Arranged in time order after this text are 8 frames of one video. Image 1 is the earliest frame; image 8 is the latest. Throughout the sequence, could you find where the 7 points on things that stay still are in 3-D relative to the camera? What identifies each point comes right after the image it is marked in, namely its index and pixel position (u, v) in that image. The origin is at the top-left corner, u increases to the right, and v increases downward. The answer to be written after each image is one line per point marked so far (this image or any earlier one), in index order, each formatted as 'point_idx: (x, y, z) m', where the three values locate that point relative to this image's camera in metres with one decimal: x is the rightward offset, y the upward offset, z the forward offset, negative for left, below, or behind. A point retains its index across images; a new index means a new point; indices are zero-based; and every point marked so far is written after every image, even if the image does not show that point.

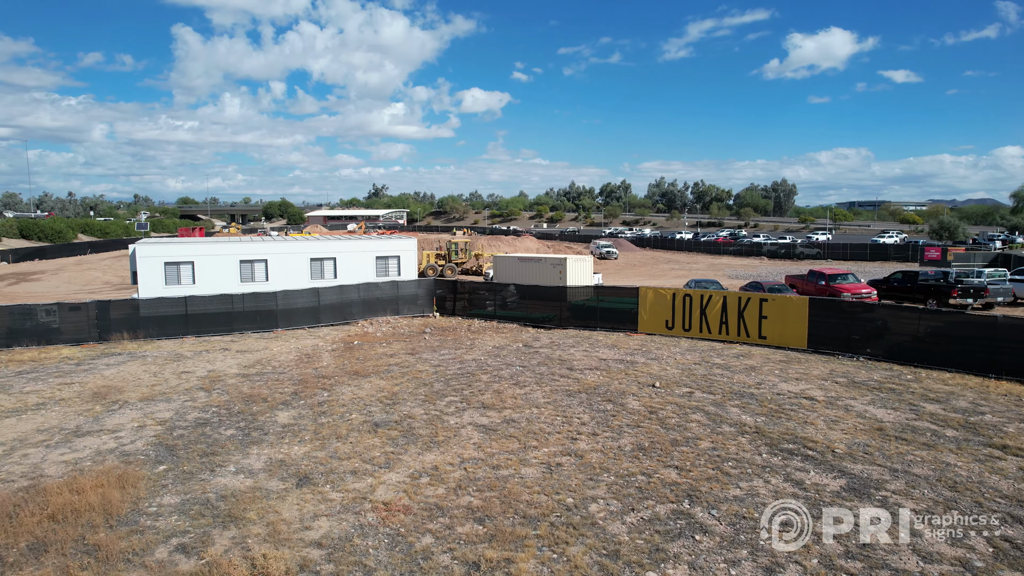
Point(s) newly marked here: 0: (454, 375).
0: (-1.4, -2.2, +16.0) m
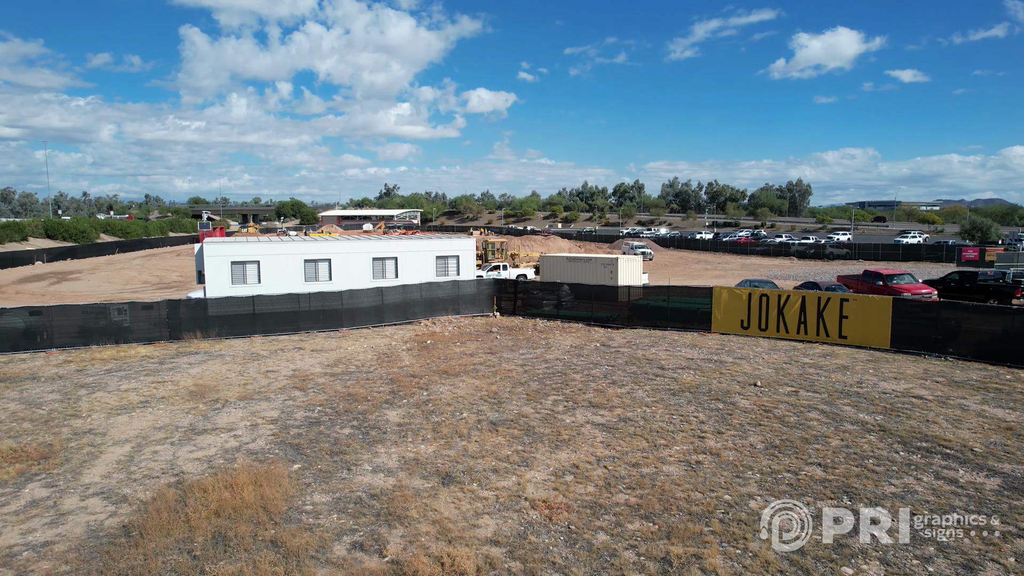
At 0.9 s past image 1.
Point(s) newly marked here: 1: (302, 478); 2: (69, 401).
0: (+0.8, -2.2, +16.0) m
1: (-3.3, -3.0, +10.2) m
2: (-9.9, -2.6, +14.7) m
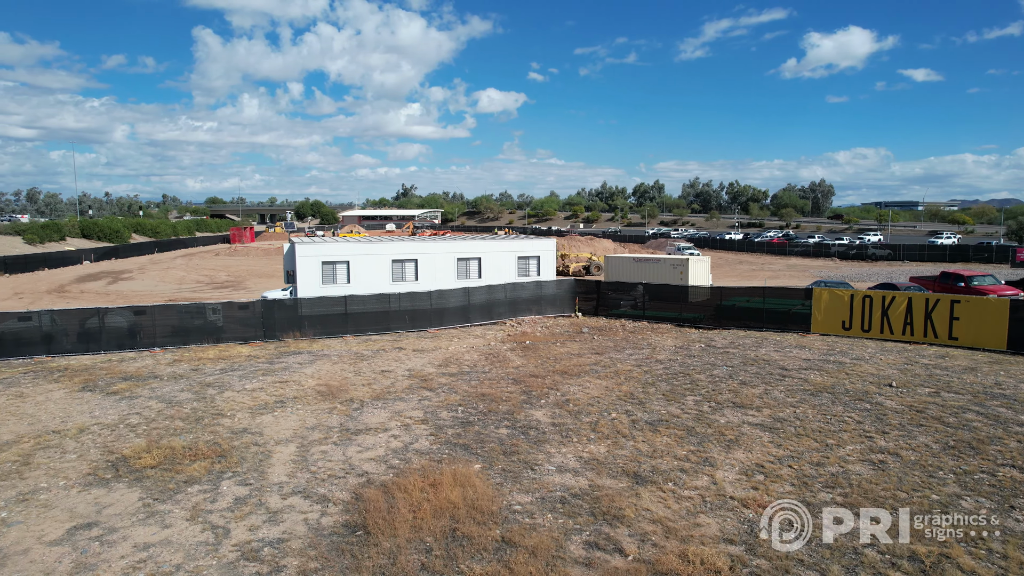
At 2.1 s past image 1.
0: (+3.9, -2.2, +16.1) m
1: (-0.3, -3.0, +10.3) m
2: (-6.9, -2.6, +14.8) m
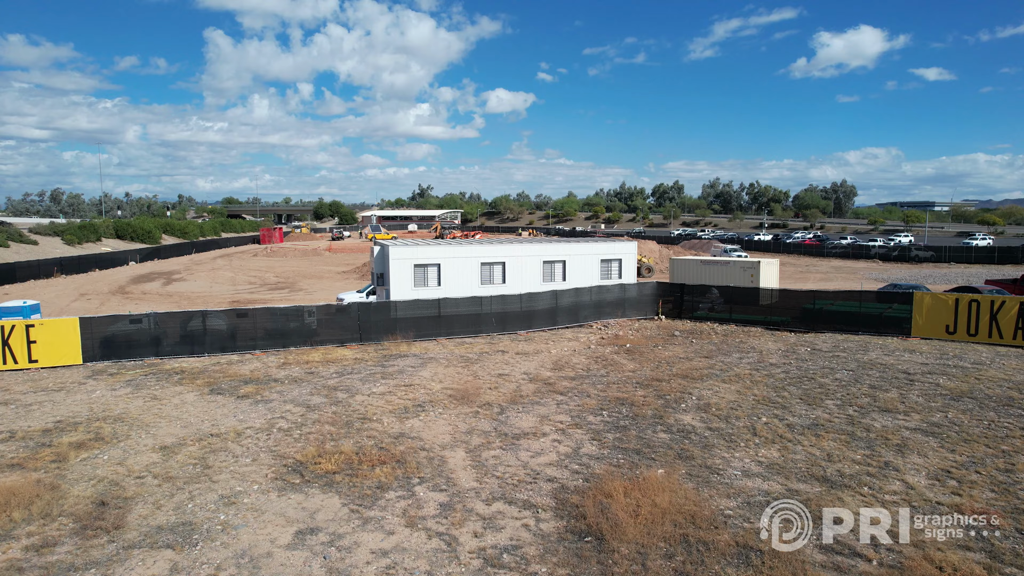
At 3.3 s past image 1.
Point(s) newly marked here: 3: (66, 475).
0: (+6.9, -2.3, +16.1) m
1: (+2.7, -3.1, +10.4) m
2: (-3.8, -2.7, +14.9) m
3: (-7.7, -3.2, +11.2) m
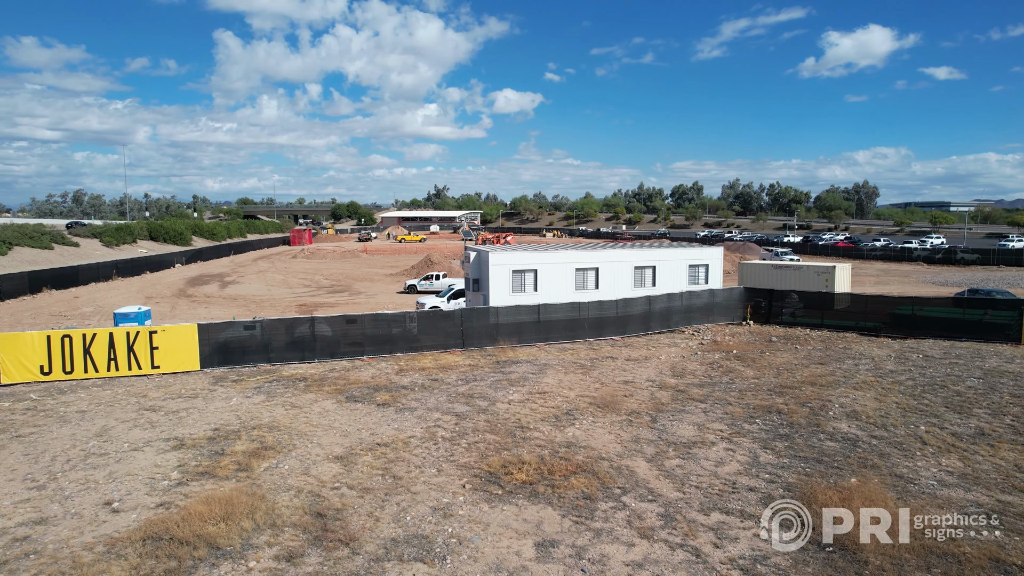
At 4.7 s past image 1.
0: (+10.3, -2.5, +16.1) m
1: (+6.0, -3.3, +10.4) m
2: (-0.5, -2.9, +15.0) m
3: (-4.4, -3.4, +11.3) m
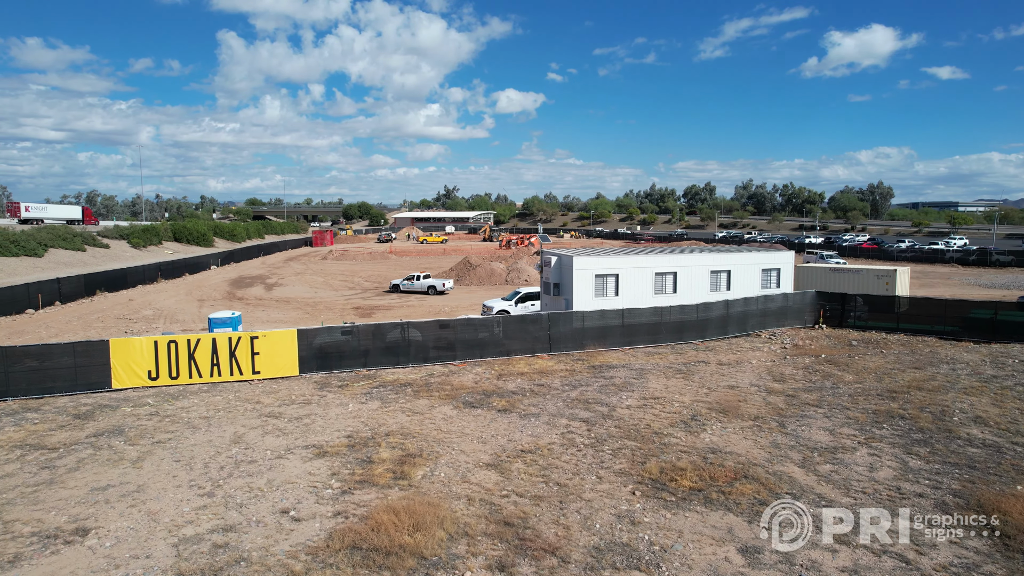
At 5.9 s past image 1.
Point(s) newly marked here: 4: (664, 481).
0: (+13.2, -2.6, +16.2) m
1: (+8.9, -3.5, +10.5) m
2: (+2.4, -3.0, +15.1) m
3: (-1.5, -3.6, +11.4) m
4: (+2.7, -3.5, +11.6) m
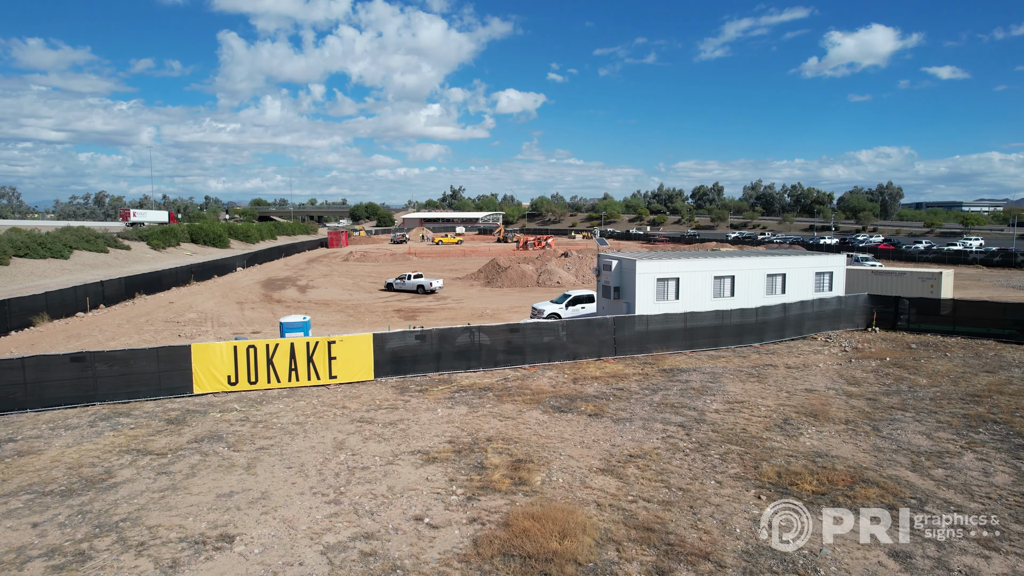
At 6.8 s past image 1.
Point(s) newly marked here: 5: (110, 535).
0: (+15.4, -2.8, +16.4) m
1: (+11.1, -3.6, +10.7) m
2: (+4.6, -3.2, +15.2) m
3: (+0.7, -3.7, +11.5) m
4: (+4.9, -3.6, +11.8) m
5: (-6.4, -4.0, +10.4) m
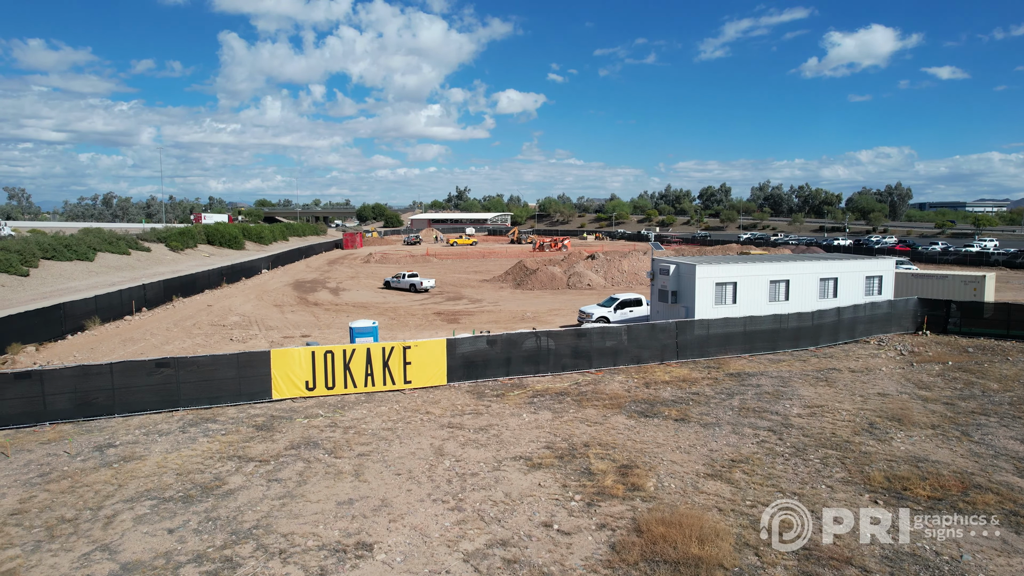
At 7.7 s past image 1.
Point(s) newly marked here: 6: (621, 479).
0: (+17.5, -2.9, +16.6) m
1: (+13.3, -3.7, +10.8) m
2: (+6.7, -3.3, +15.4) m
3: (+2.9, -3.9, +11.7) m
4: (+7.1, -3.7, +11.9) m
5: (-4.2, -4.1, +10.5) m
6: (+2.1, -3.7, +12.7) m
